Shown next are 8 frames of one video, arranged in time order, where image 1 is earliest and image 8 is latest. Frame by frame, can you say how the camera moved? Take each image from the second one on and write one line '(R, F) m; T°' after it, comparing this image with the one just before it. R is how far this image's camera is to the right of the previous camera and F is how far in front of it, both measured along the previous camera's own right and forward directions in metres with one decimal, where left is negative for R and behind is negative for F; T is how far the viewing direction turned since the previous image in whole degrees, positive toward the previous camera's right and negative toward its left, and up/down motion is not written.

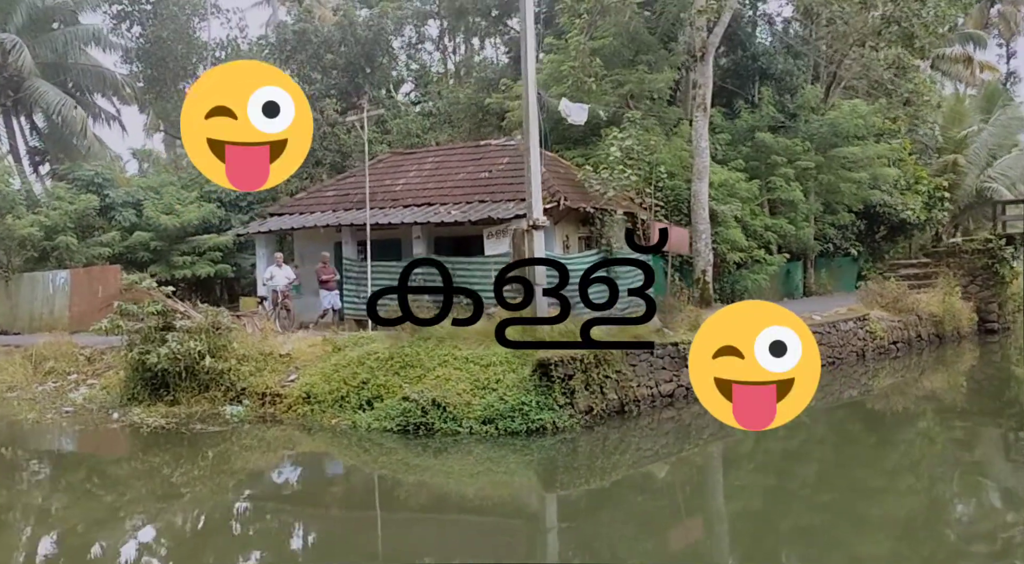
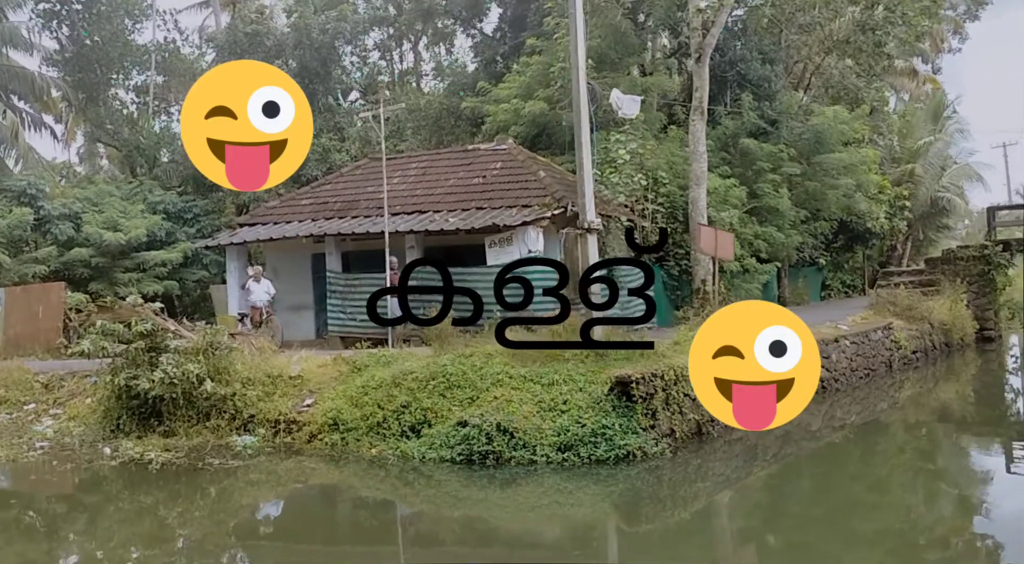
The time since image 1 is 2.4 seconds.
(-1.1, +0.9) m; +5°
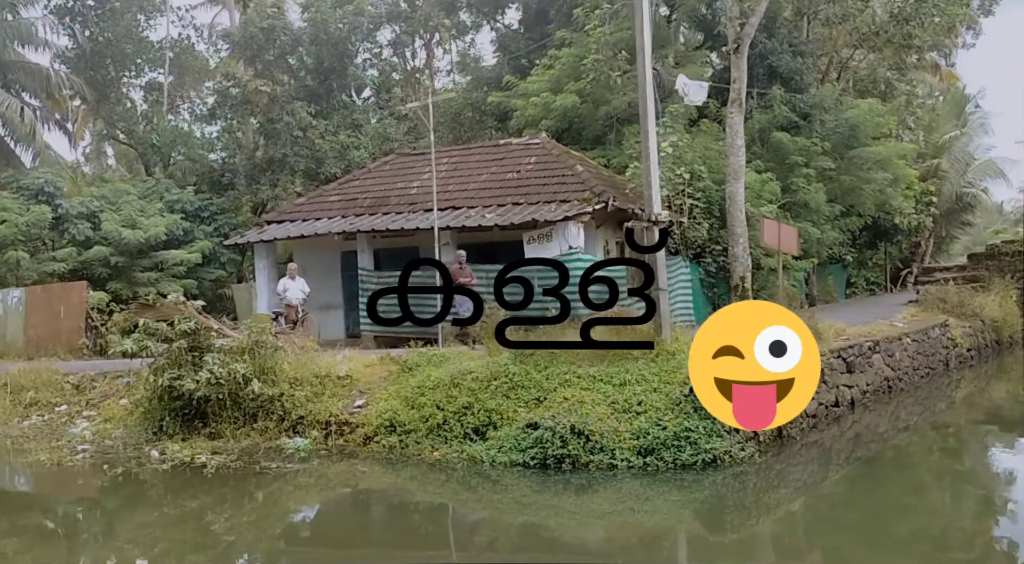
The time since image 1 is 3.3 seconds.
(-0.5, +0.3) m; 0°
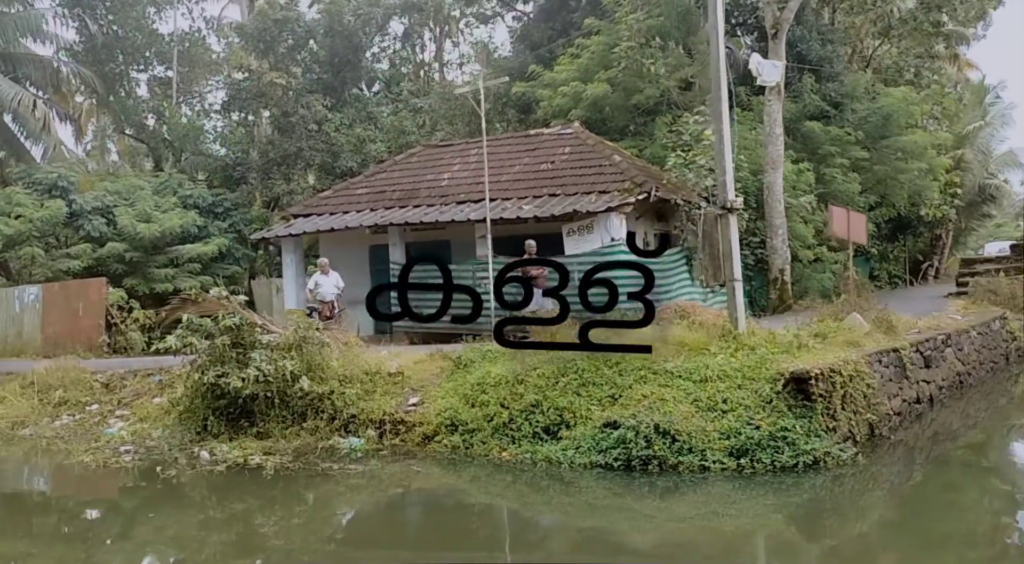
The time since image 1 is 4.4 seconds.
(-0.5, +0.4) m; 0°
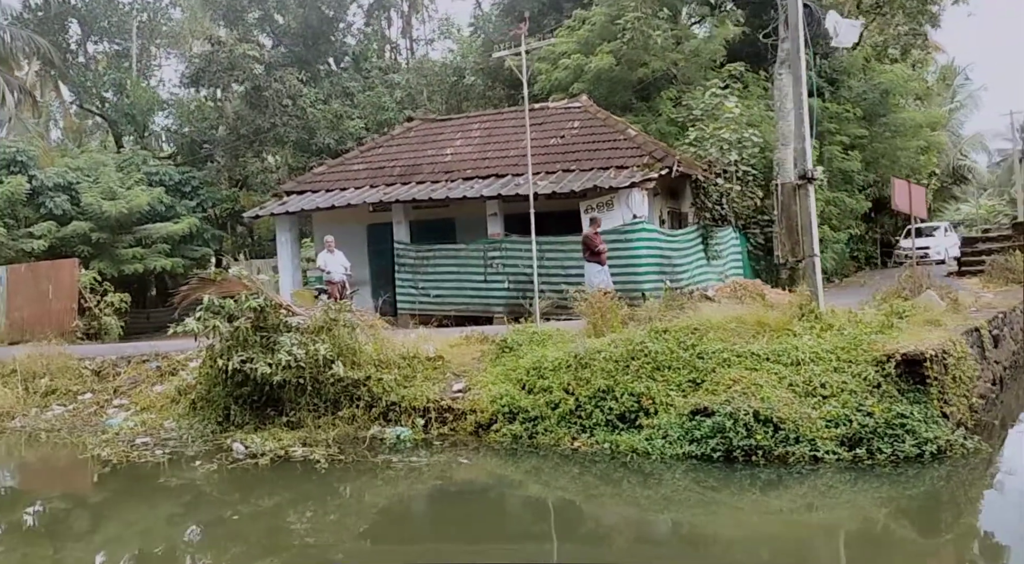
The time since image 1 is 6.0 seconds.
(-0.8, +0.6) m; +3°
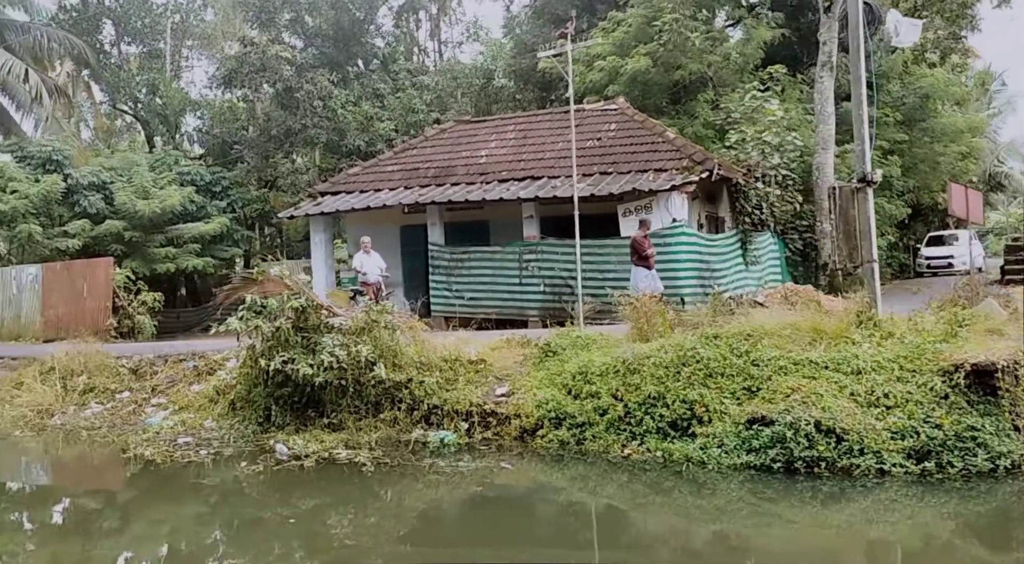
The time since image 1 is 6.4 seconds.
(-0.2, +0.1) m; -1°
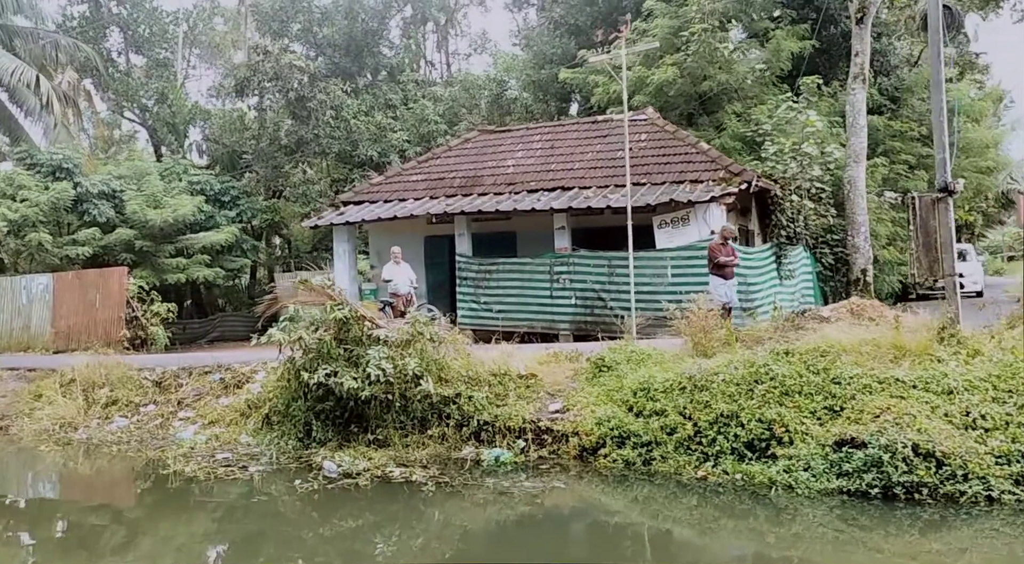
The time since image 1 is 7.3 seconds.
(-0.5, +0.3) m; 0°
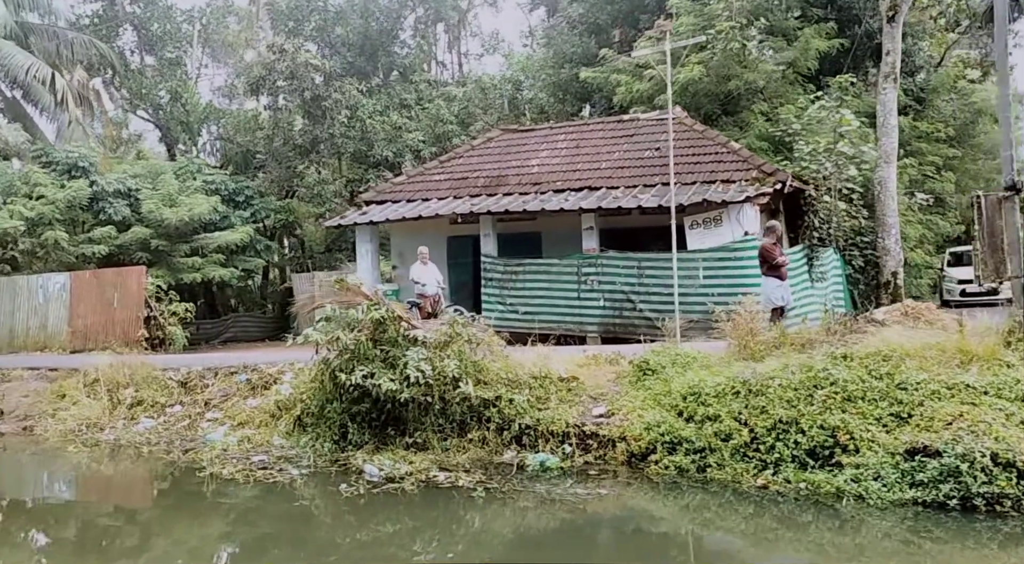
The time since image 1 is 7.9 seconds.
(-0.3, +0.2) m; 0°
